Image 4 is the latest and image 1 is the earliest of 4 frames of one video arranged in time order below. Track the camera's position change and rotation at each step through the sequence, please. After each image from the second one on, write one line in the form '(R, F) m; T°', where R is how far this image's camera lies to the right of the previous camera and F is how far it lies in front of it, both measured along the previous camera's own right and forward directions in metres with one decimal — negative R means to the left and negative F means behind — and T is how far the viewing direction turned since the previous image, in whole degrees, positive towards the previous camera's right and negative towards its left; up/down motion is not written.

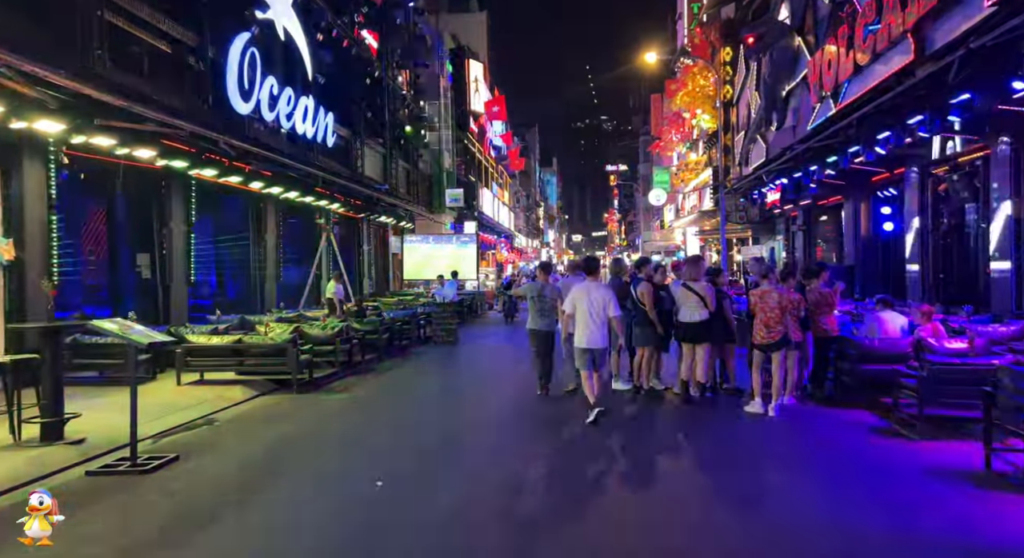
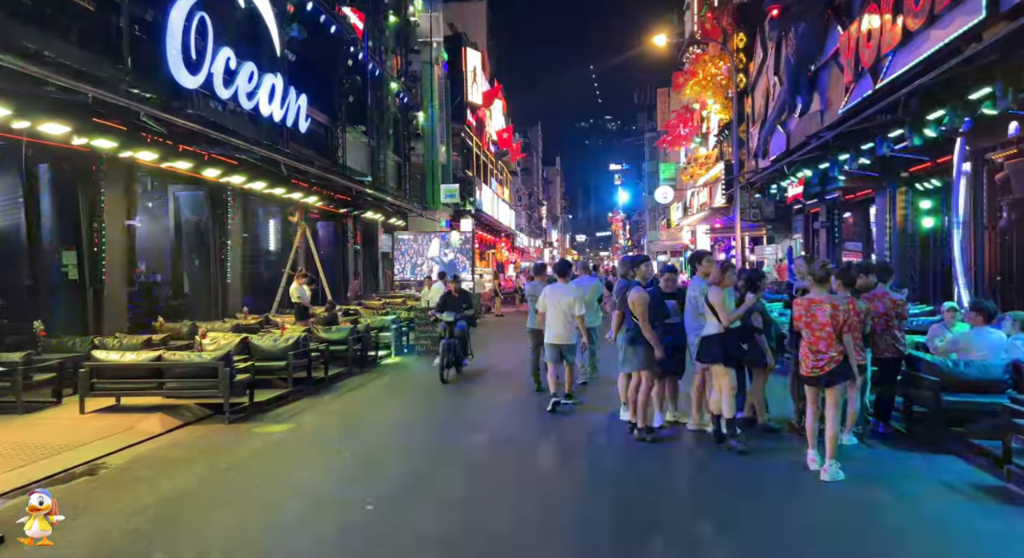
(+0.2, +2.0) m; 0°
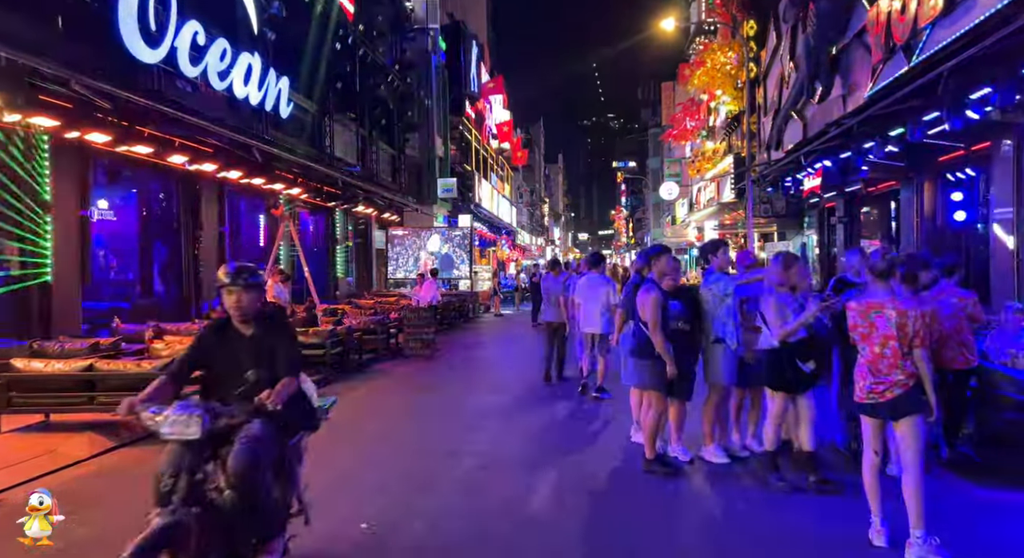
(+0.1, +1.2) m; 0°
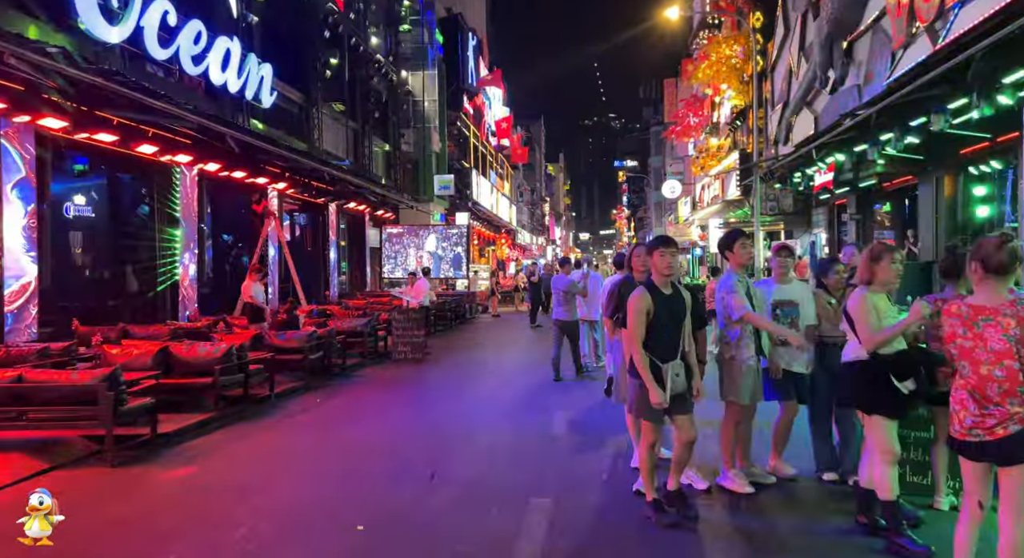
(+0.1, +0.9) m; 0°
